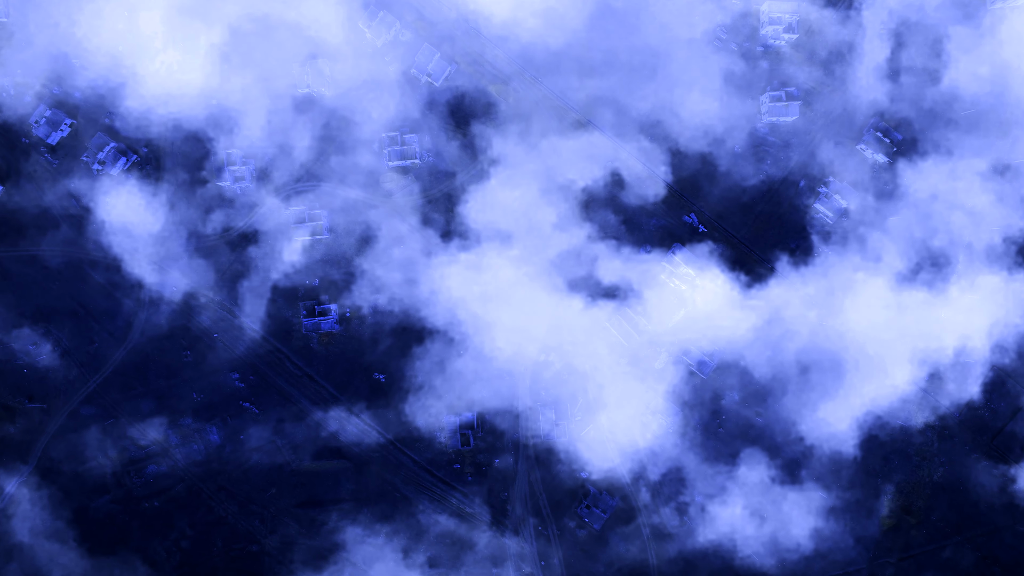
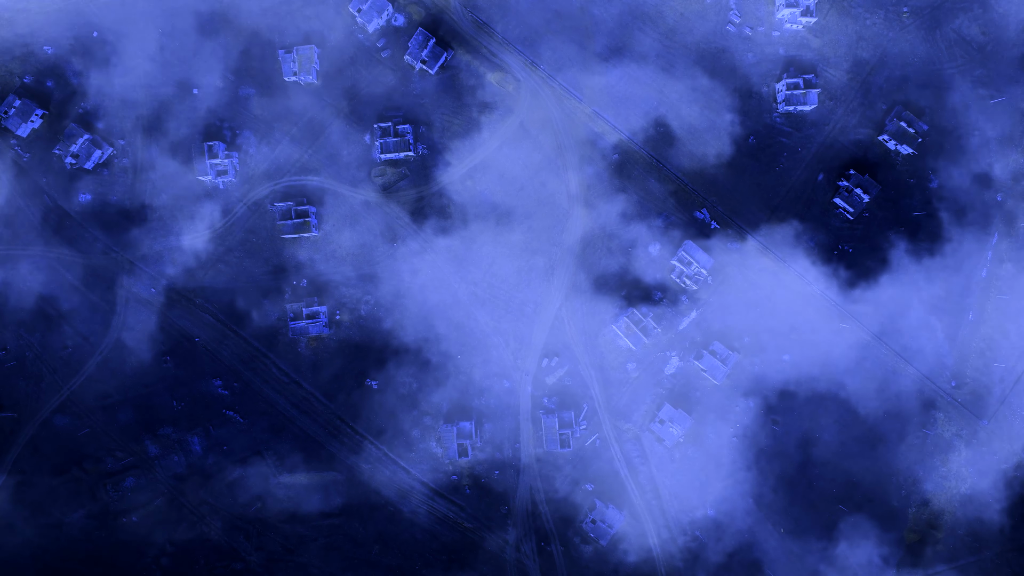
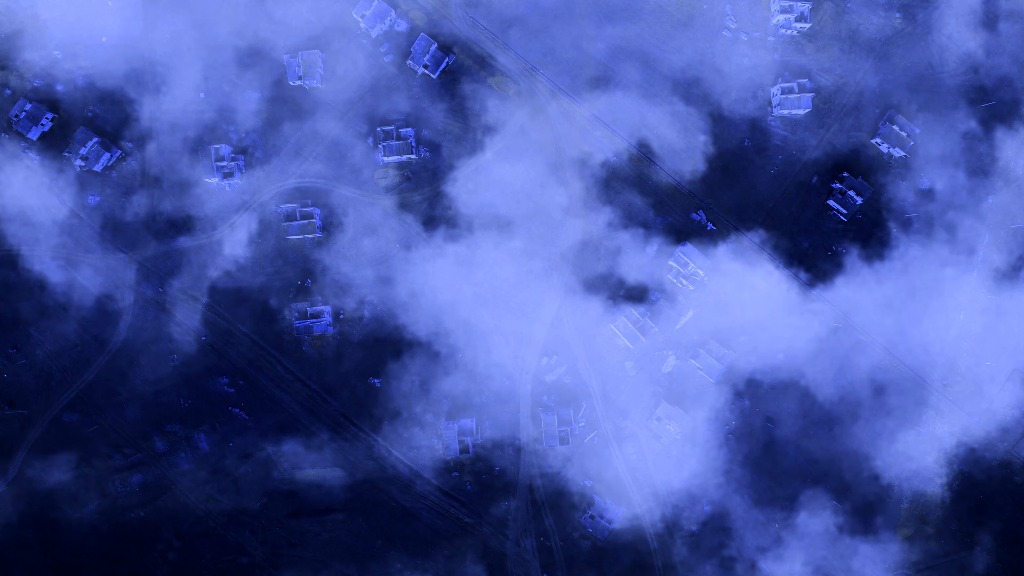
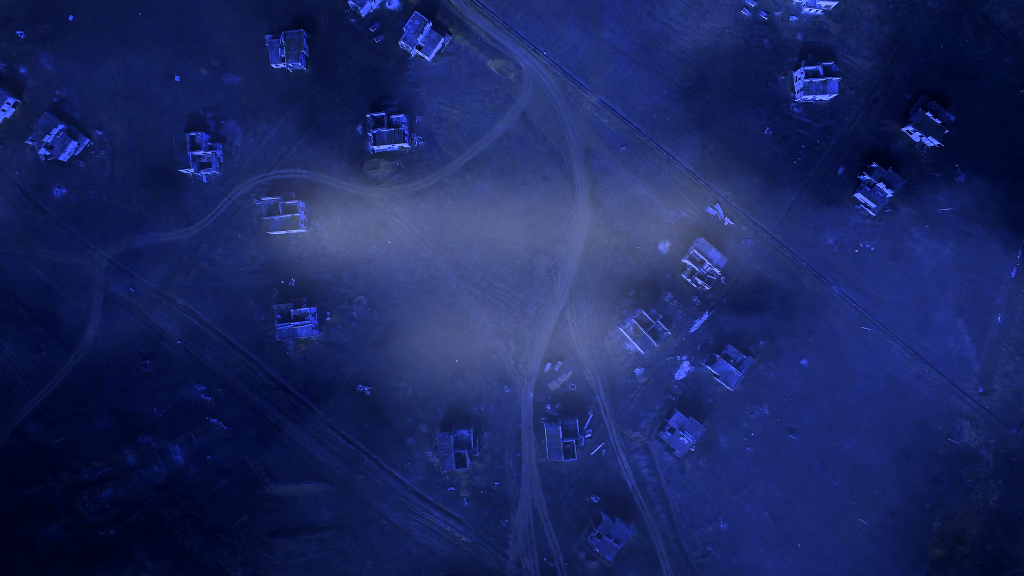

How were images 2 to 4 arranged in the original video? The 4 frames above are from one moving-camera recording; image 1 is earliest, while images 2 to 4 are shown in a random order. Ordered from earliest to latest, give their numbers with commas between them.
3, 2, 4
